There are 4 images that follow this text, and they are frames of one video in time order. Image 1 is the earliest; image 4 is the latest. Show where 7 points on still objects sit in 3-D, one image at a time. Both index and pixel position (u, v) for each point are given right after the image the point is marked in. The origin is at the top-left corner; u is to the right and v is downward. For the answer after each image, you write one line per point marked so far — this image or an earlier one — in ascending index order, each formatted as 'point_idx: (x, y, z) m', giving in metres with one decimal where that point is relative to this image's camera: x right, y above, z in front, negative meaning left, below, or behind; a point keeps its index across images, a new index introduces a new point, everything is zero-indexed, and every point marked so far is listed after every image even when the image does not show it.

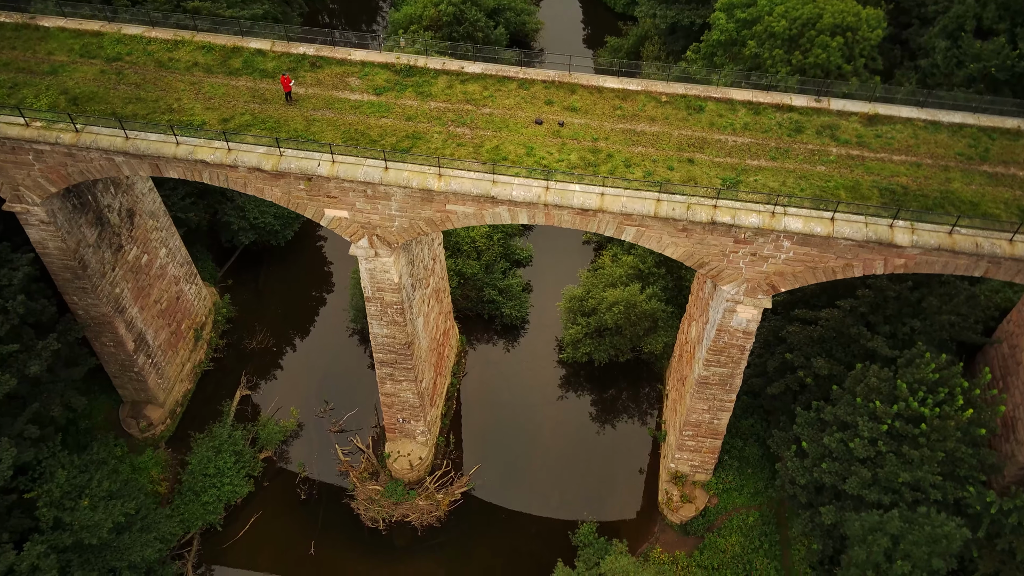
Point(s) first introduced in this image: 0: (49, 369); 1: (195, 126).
0: (-9.9, -1.7, +13.3) m
1: (-5.4, +2.7, +10.6) m
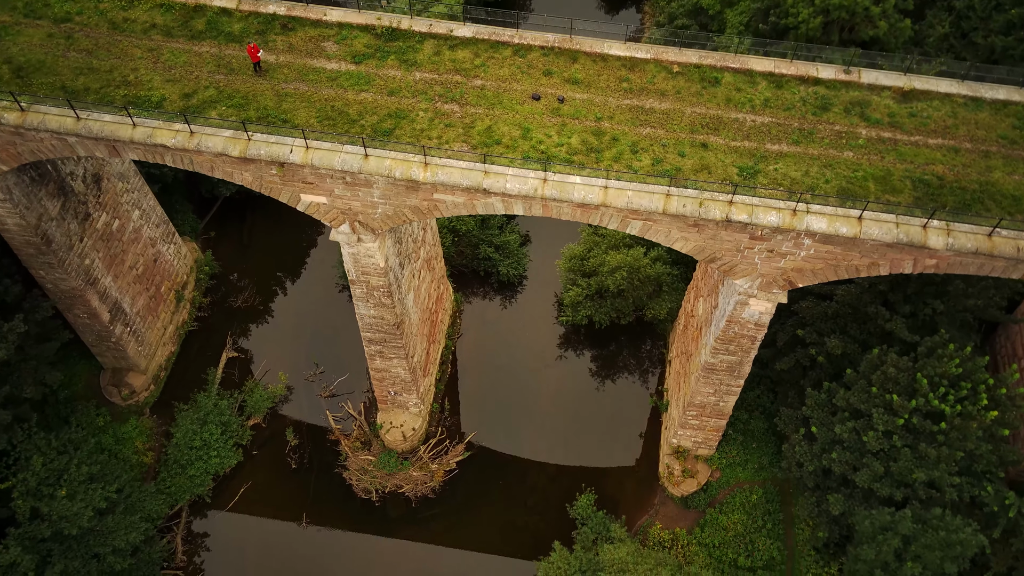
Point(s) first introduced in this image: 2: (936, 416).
0: (-10.0, -1.3, +12.7) m
1: (-5.4, +2.8, +9.5) m
2: (+7.7, -2.3, +11.3) m
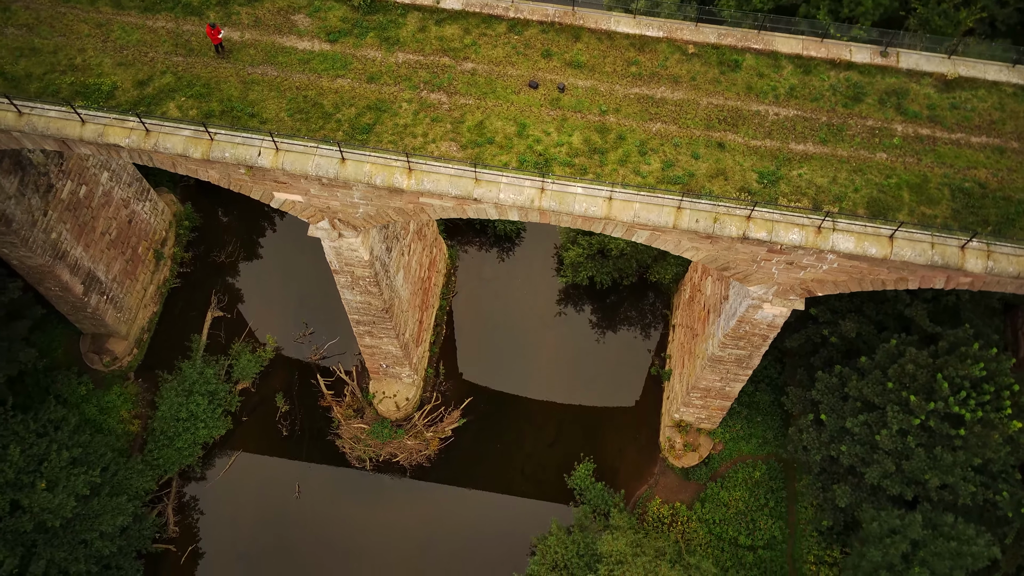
0: (-10.1, -1.0, +12.2) m
1: (-5.5, +2.6, +8.5) m
2: (+7.6, -2.2, +10.8) m
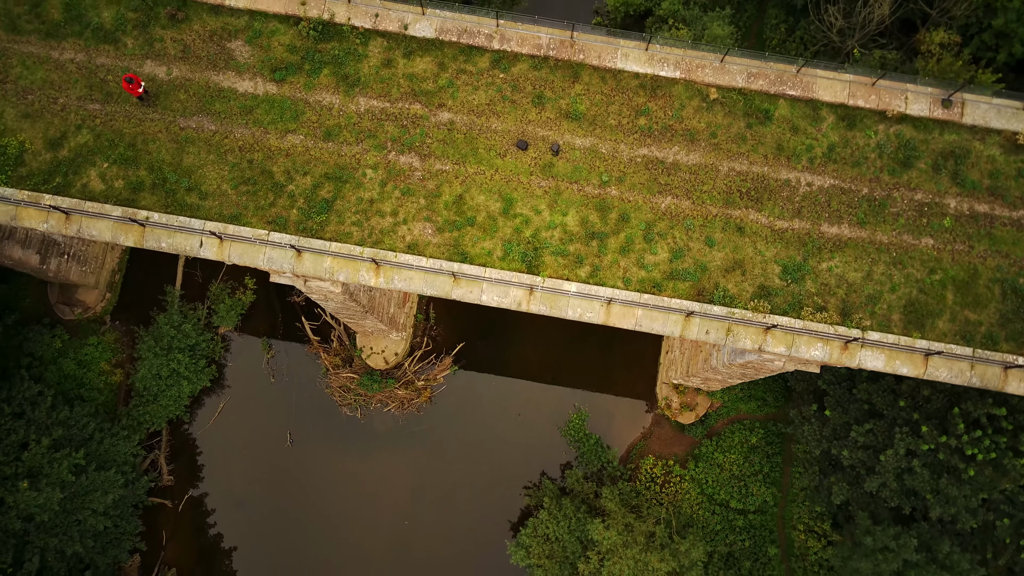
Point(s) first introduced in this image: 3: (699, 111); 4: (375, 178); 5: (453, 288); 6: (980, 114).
0: (-10.2, -1.3, +11.5) m
1: (-5.7, +1.4, +7.1) m
2: (+7.4, -2.8, +10.4) m
3: (+2.2, +2.1, +7.3) m
4: (-1.6, +1.3, +7.2) m
5: (-0.6, 0.0, +6.7) m
6: (+5.4, +2.0, +7.2) m
